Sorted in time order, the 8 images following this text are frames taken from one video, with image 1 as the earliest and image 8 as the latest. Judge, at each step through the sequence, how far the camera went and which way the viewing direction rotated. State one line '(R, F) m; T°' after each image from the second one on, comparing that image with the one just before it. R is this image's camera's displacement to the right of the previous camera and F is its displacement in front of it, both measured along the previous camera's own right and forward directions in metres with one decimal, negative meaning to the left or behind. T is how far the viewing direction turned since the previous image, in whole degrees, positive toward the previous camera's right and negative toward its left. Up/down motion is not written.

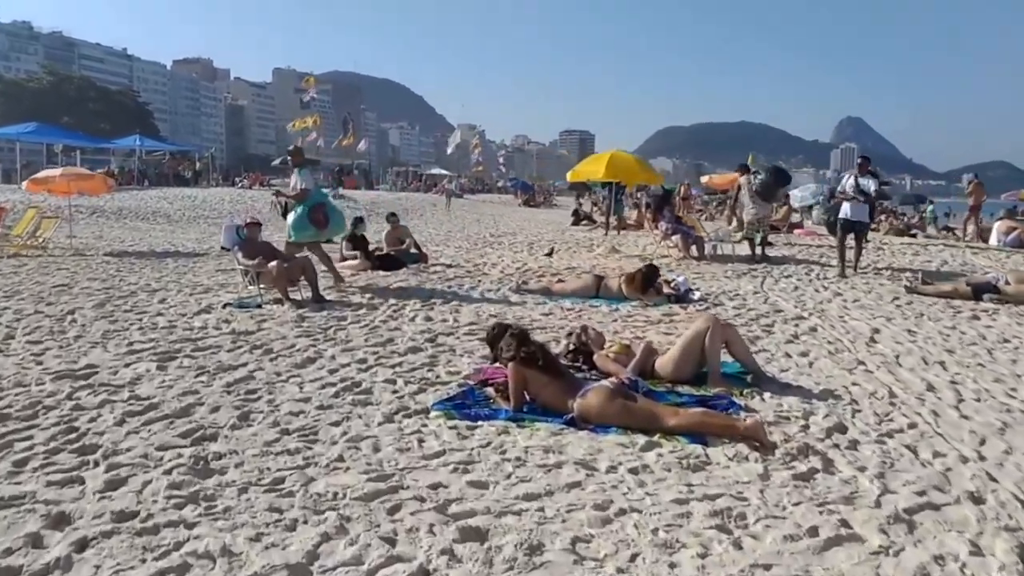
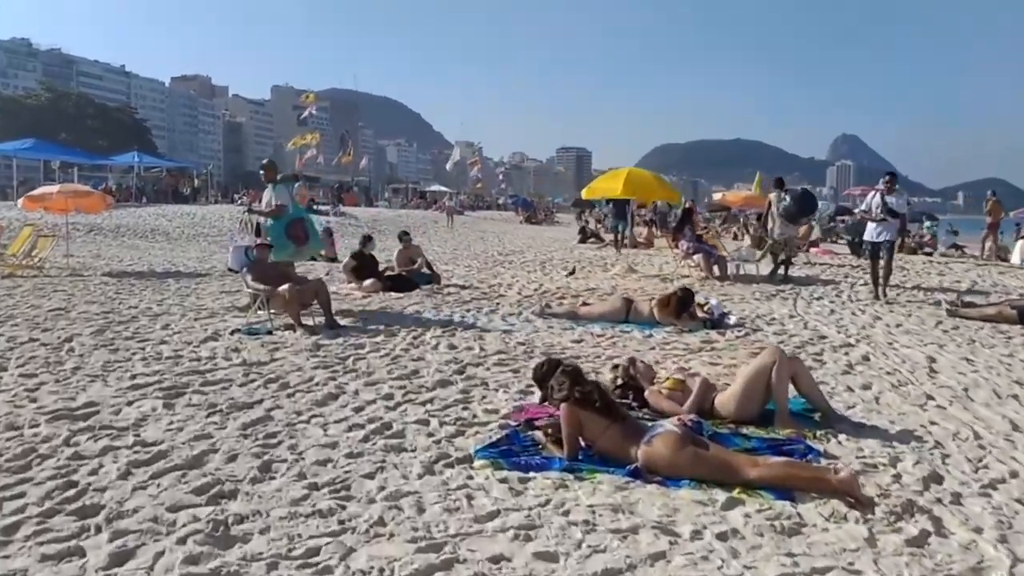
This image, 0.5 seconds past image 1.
(-0.3, +0.5) m; 0°
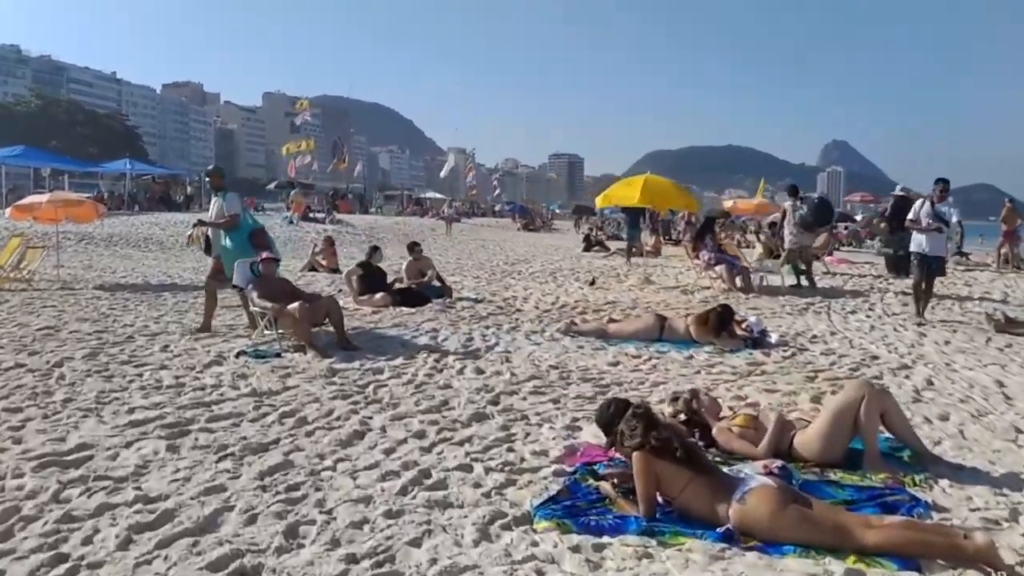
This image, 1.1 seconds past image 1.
(-0.3, +0.6) m; +1°
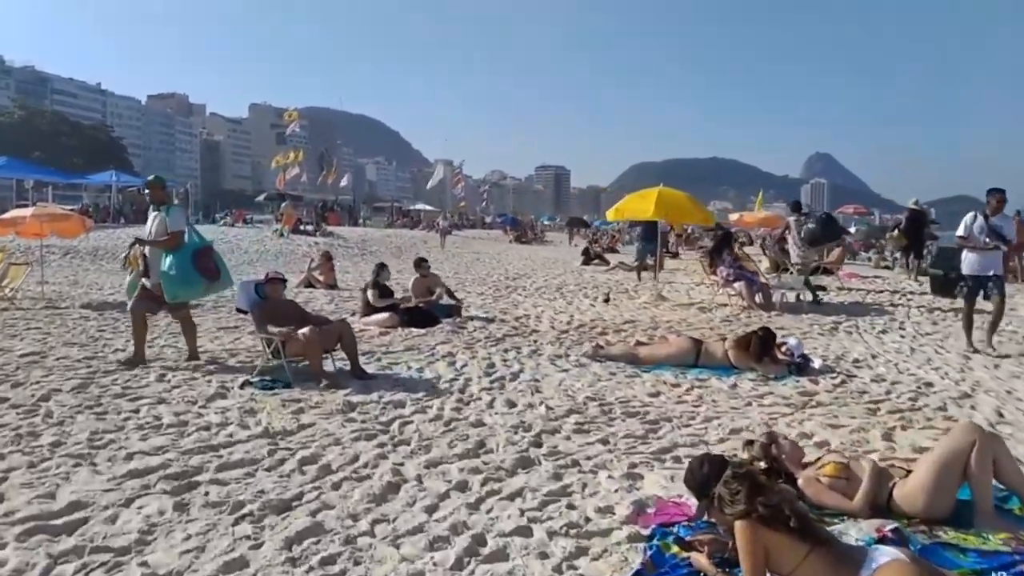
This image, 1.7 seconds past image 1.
(-0.3, +0.5) m; +1°
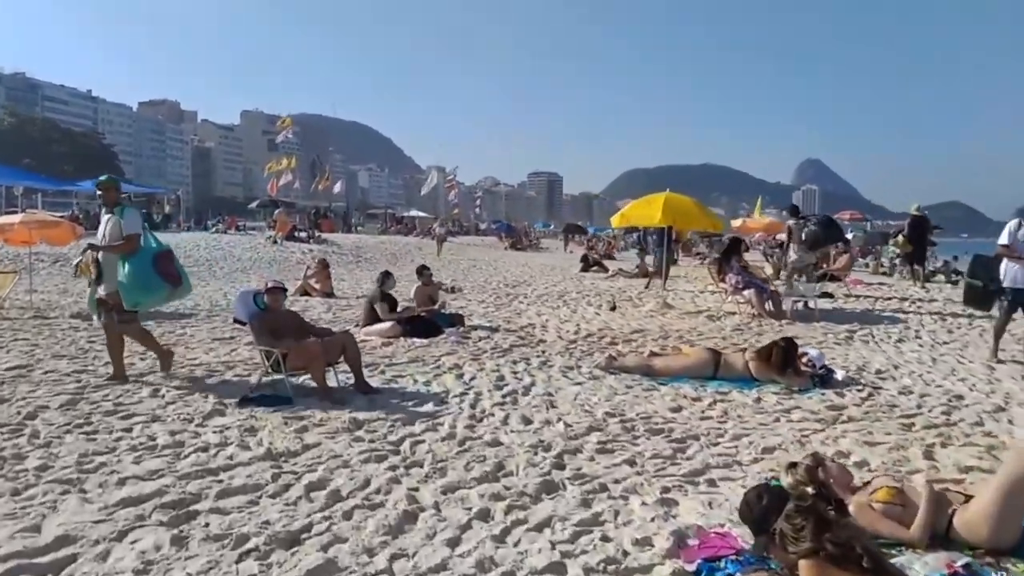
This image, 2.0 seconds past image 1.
(-0.2, +0.3) m; +1°
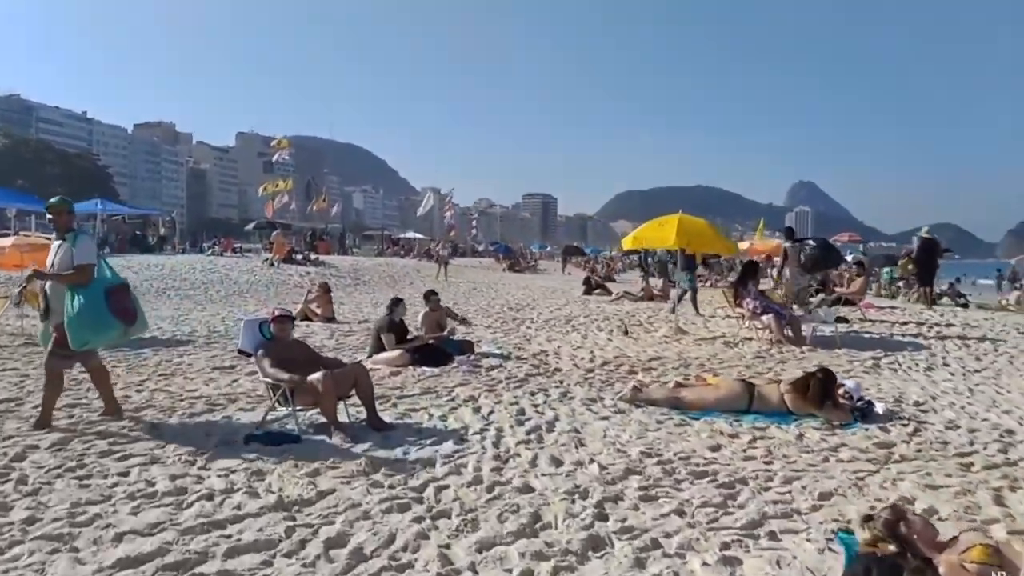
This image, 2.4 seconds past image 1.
(-0.2, +0.4) m; 0°
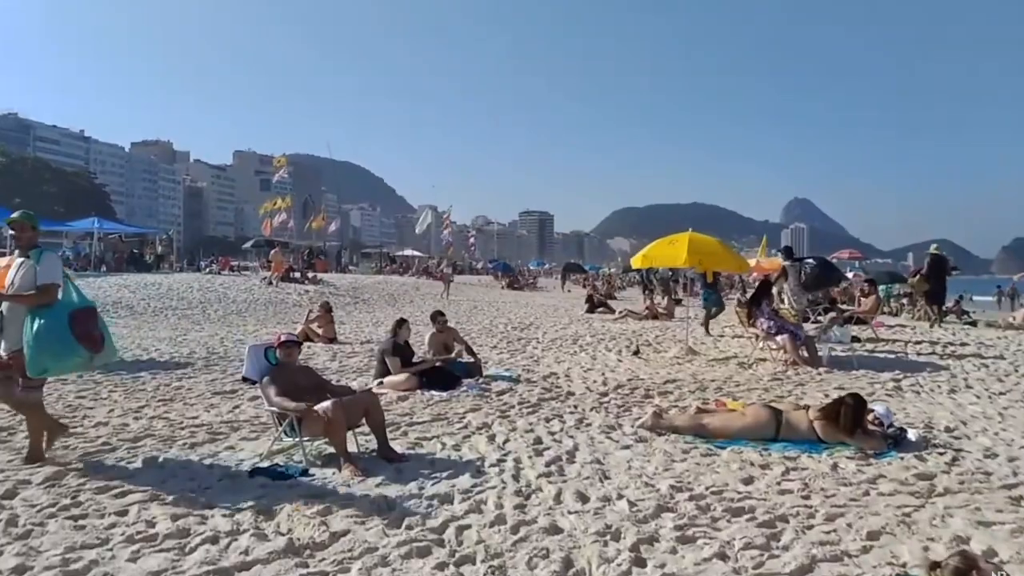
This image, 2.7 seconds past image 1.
(-0.1, +0.3) m; 0°
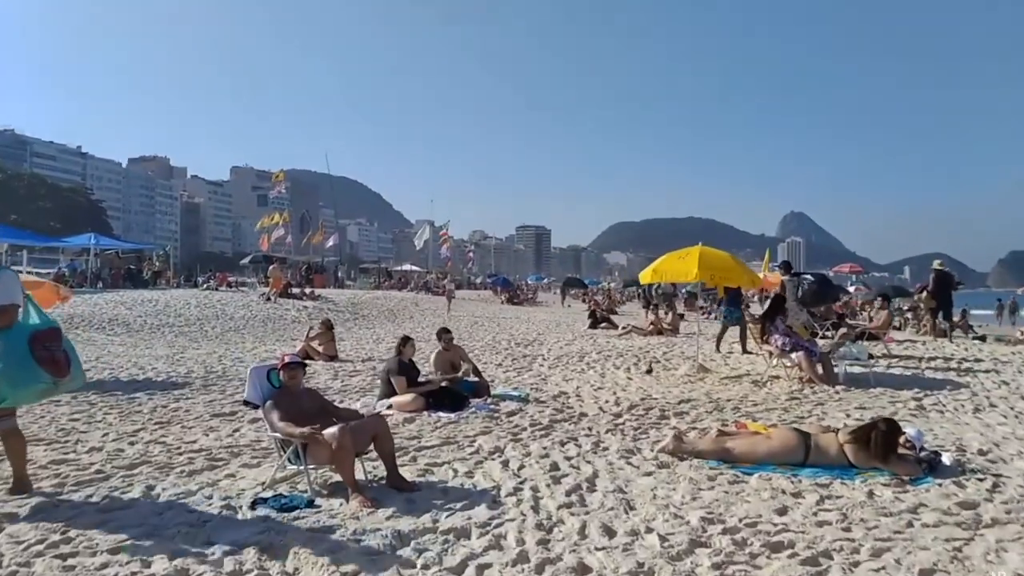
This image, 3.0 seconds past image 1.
(-0.1, +0.3) m; 0°
